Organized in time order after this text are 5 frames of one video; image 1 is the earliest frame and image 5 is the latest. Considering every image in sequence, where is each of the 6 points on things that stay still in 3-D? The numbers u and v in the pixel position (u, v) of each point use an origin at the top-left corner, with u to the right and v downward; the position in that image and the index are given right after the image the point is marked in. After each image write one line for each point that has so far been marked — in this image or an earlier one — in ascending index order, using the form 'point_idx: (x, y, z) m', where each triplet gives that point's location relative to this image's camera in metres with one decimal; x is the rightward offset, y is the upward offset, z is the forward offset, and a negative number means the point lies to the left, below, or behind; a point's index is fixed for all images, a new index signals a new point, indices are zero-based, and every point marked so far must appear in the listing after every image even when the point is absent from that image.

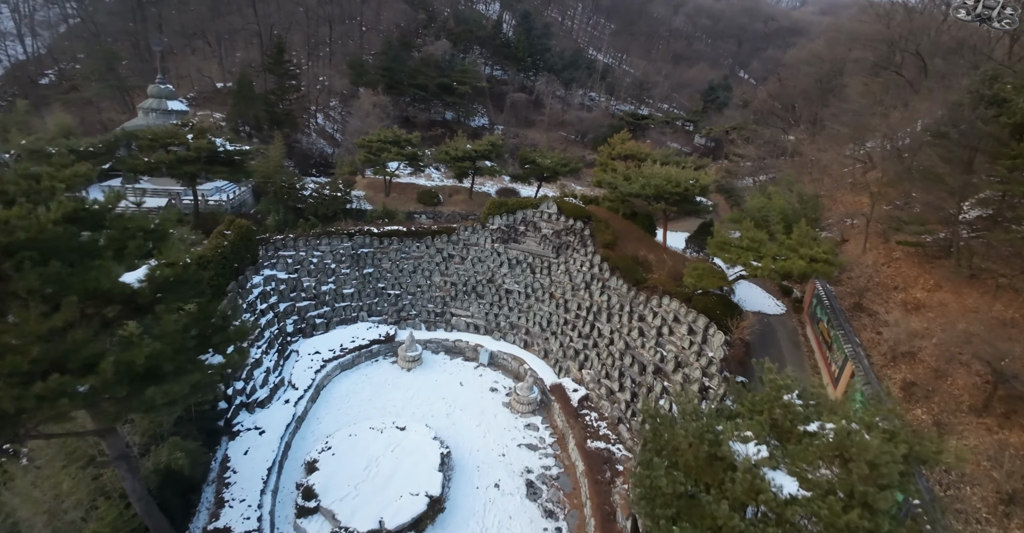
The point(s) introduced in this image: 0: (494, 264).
0: (-0.7, +0.1, +19.2) m
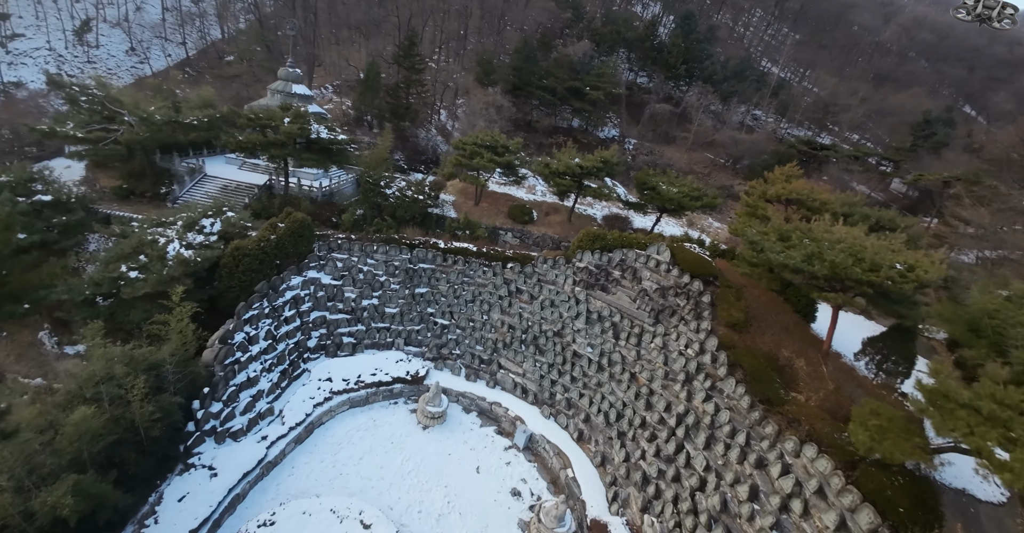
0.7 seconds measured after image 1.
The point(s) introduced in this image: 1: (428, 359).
0: (+1.7, -1.5, +14.7) m
1: (-2.7, -3.0, +15.2) m
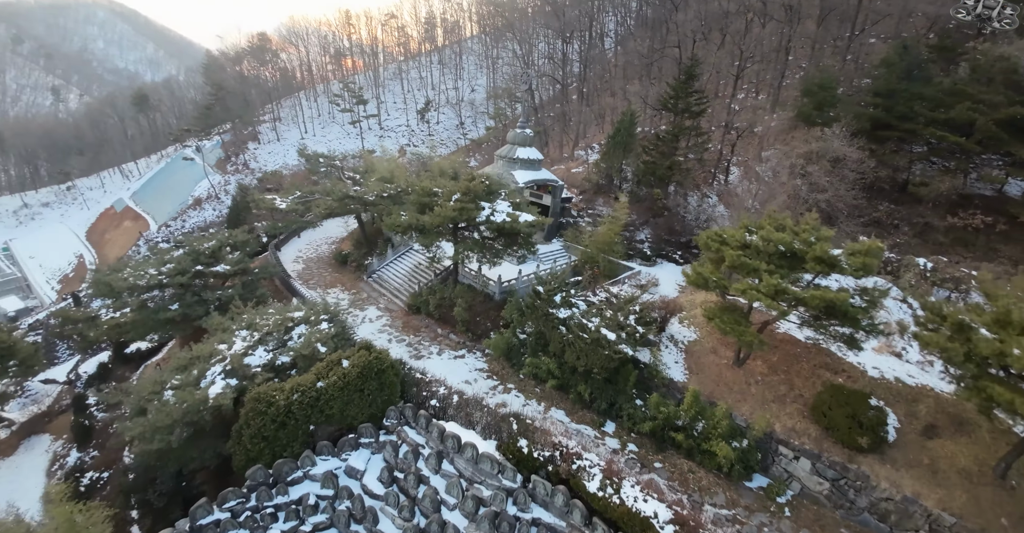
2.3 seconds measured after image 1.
0: (+2.9, -5.7, +2.7) m
1: (-0.7, -6.7, +5.7) m
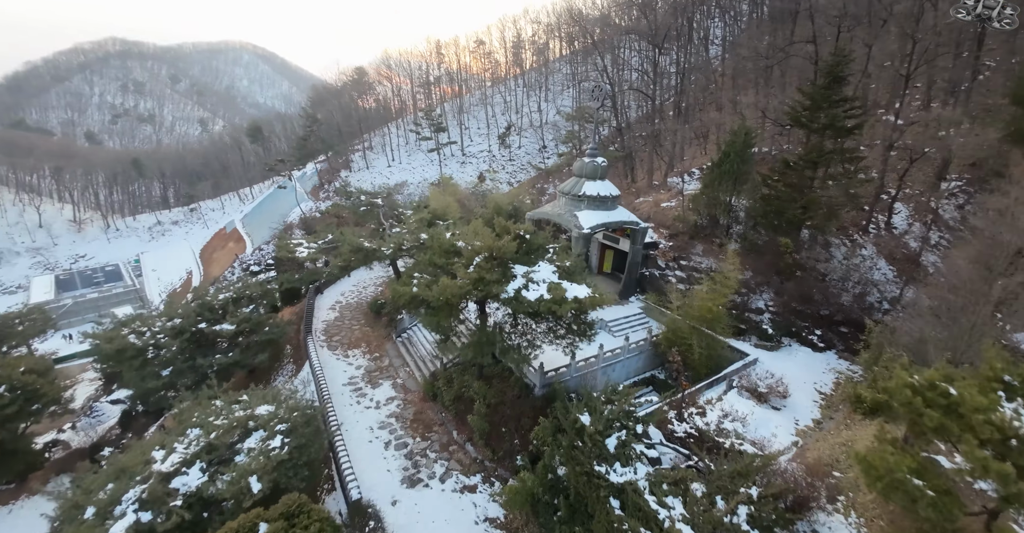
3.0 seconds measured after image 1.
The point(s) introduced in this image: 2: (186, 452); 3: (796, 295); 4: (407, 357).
0: (+1.3, -7.1, -2.0) m
1: (-1.6, -8.2, +1.6) m
2: (-6.0, -3.3, +8.5) m
3: (+7.8, -0.8, +12.9) m
4: (-3.0, -2.6, +13.8) m
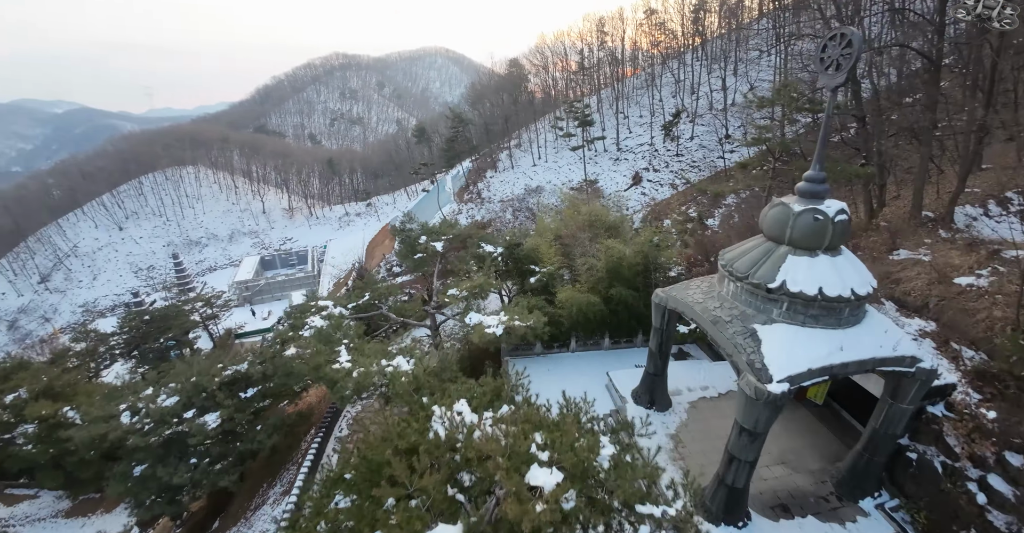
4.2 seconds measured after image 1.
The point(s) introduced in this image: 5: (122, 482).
0: (-3.4, -9.5, -7.7) m
1: (-4.9, -10.3, -3.3) m
2: (-6.2, -5.0, +4.5) m
3: (+8.4, -3.5, +3.6) m
4: (-1.5, -4.5, +8.5) m
5: (-8.1, -4.4, +9.5) m
